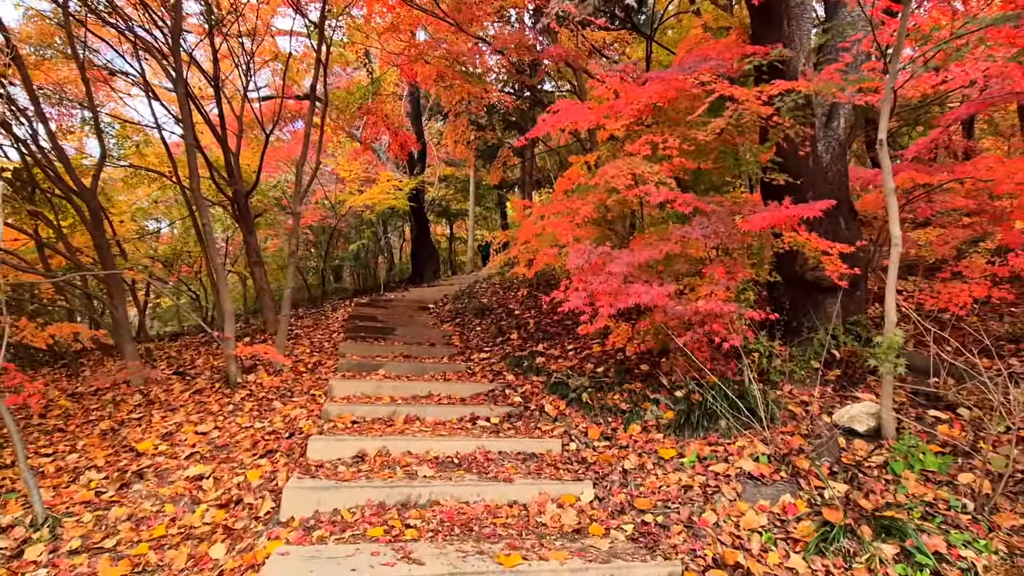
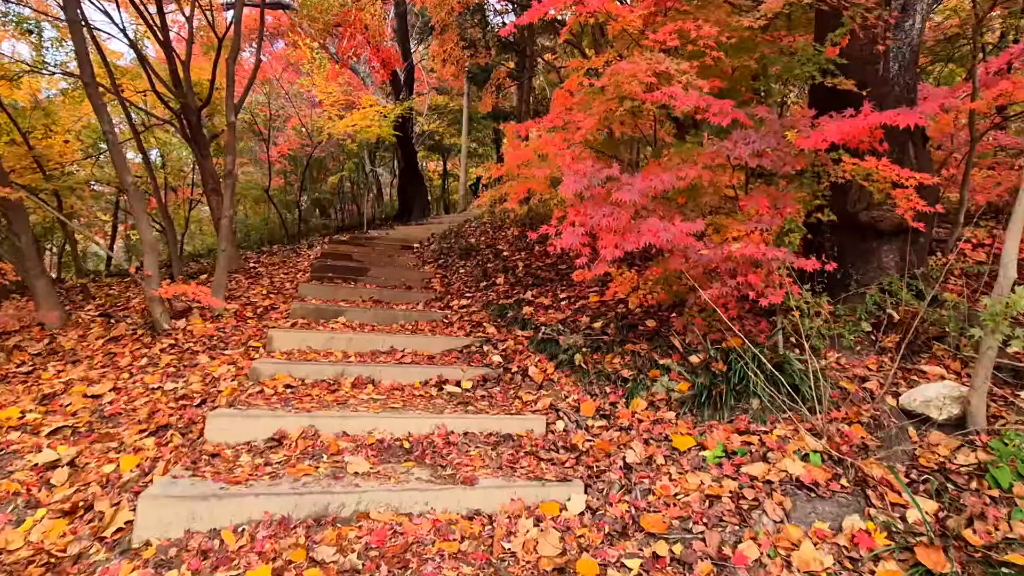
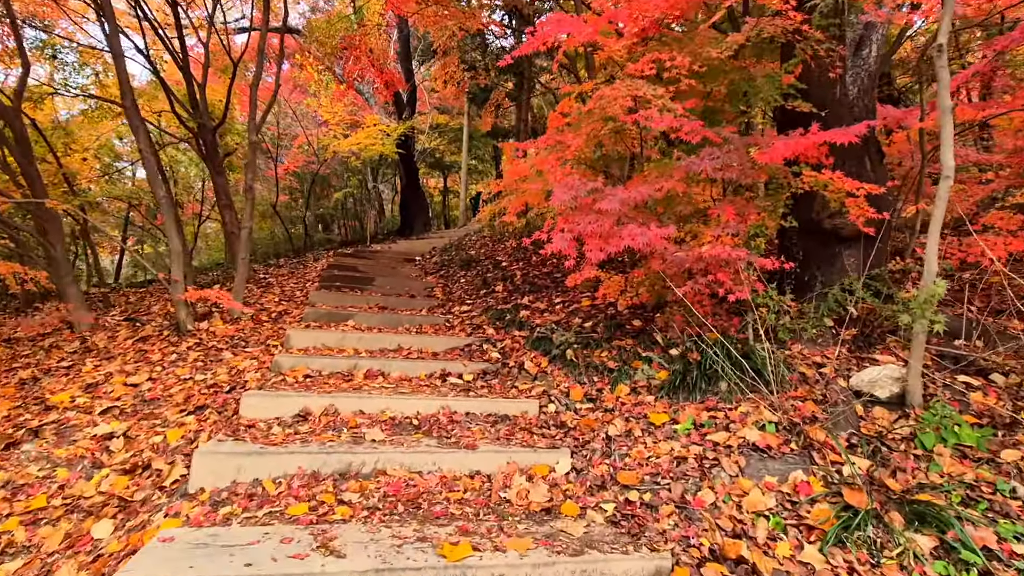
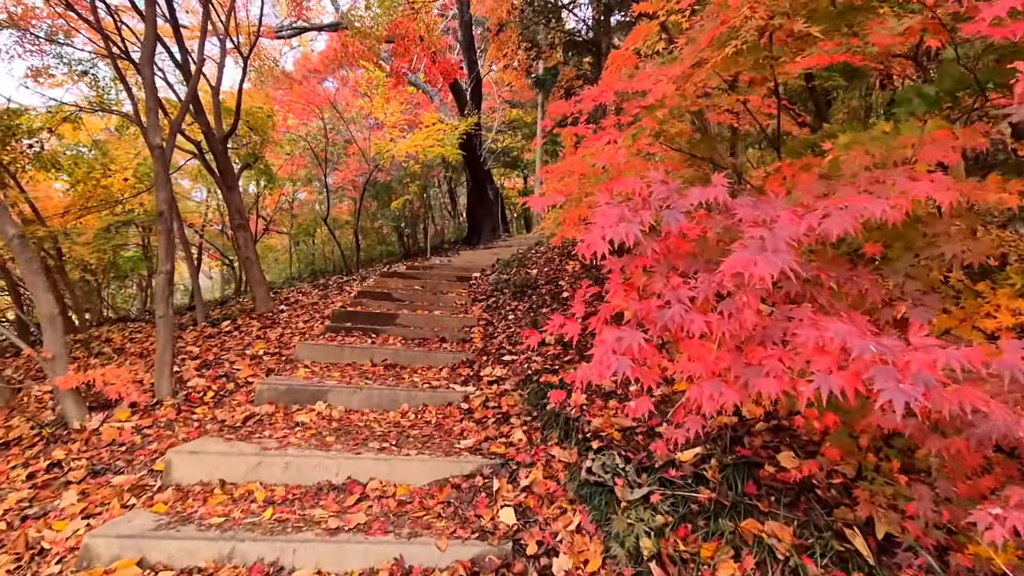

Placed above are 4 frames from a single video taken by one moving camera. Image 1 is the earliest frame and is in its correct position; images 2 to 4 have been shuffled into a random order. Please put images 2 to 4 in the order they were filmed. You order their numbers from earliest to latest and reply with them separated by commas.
3, 2, 4
